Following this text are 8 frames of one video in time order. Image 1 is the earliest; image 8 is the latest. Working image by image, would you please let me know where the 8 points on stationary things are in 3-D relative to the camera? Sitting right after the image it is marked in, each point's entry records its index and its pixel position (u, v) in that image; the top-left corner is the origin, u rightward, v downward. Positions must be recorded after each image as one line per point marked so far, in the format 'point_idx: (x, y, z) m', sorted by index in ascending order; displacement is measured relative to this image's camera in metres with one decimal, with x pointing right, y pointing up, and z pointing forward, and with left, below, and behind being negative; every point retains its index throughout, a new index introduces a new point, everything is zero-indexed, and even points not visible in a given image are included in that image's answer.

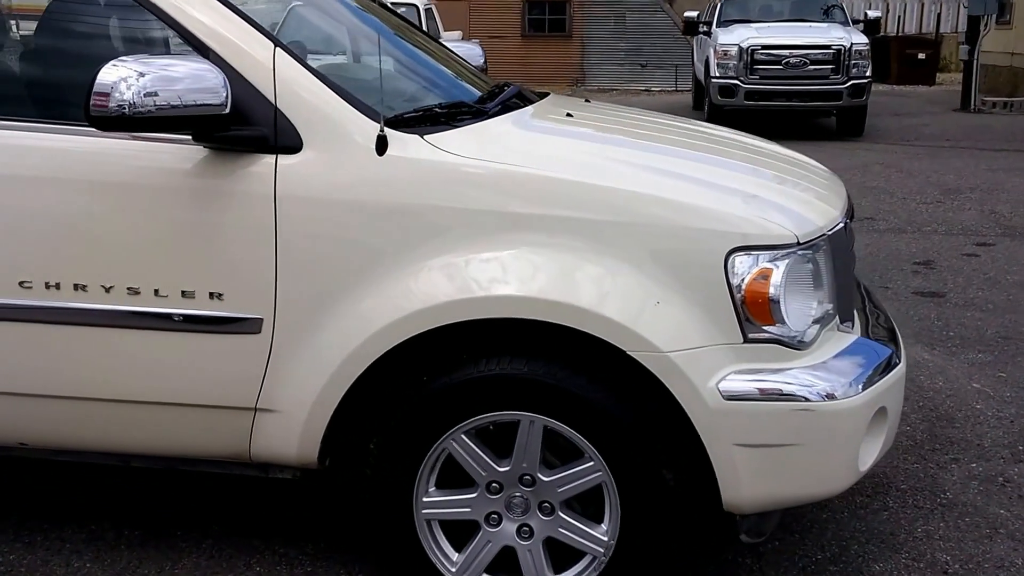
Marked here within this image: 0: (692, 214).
0: (+0.4, +0.2, +2.5) m
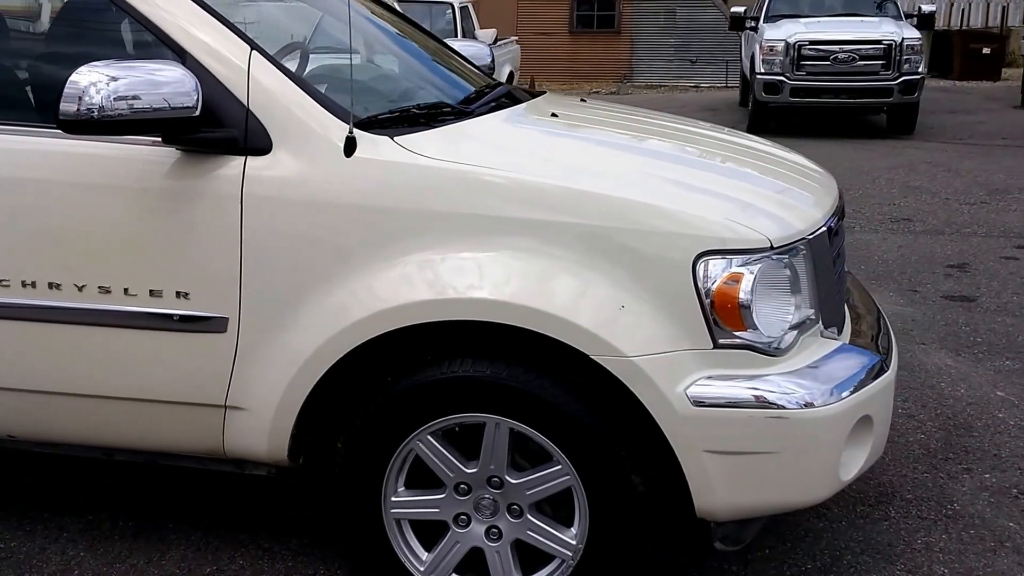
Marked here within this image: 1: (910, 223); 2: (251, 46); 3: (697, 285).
0: (+0.4, +0.2, +2.5) m
1: (+3.3, +0.5, +8.1) m
2: (-0.7, +0.7, +2.6) m
3: (+0.5, 0.0, +2.4) m
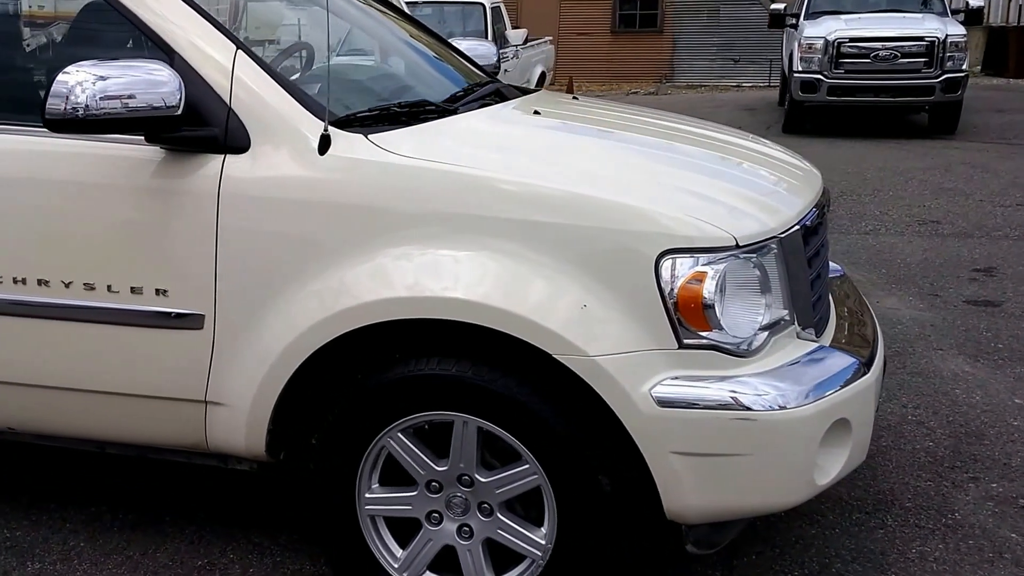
0: (+0.3, +0.2, +2.5) m
1: (+3.5, +0.5, +7.9) m
2: (-0.8, +0.7, +2.7) m
3: (+0.4, 0.0, +2.4) m
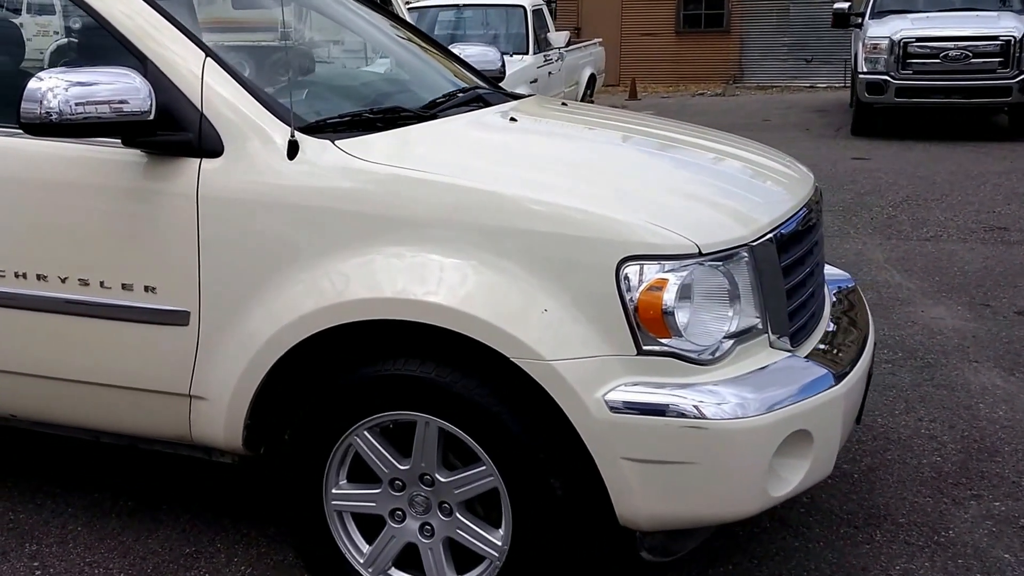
0: (+0.2, +0.2, +2.5) m
1: (+3.8, +0.4, +7.6) m
2: (-0.9, +0.7, +2.8) m
3: (+0.3, 0.0, +2.4) m
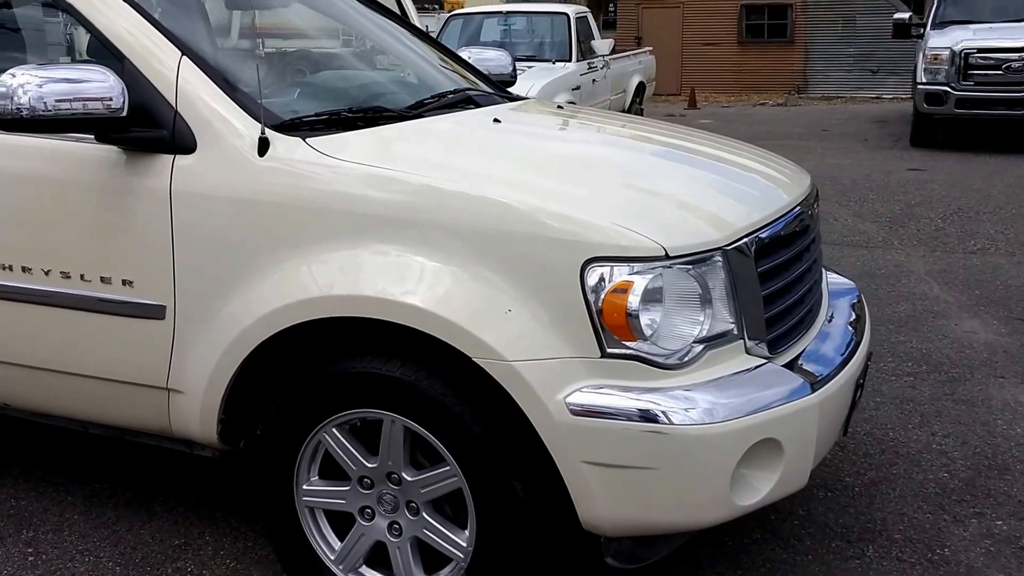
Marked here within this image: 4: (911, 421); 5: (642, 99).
0: (+0.1, +0.2, +2.5) m
1: (+4.0, +0.3, +7.4) m
2: (-0.9, +0.7, +2.8) m
3: (+0.2, 0.0, +2.4) m
4: (+1.6, -0.5, +4.0) m
5: (+1.7, +2.4, +12.6) m
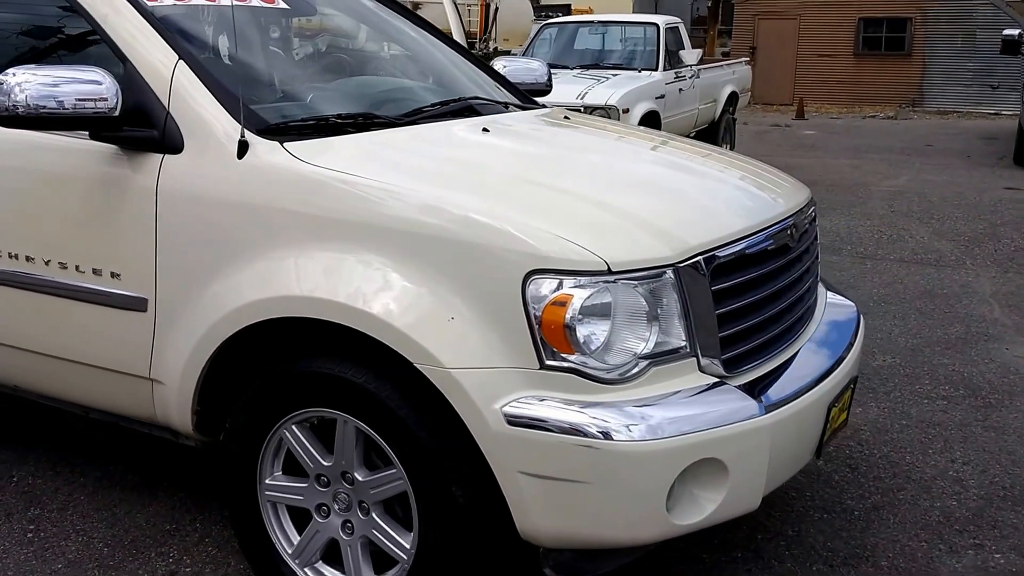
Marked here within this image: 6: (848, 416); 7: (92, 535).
0: (0.0, +0.1, +2.5) m
1: (+4.5, +0.1, +6.9) m
2: (-1.0, +0.7, +2.9) m
3: (0.0, 0.0, +2.4) m
4: (+1.7, -0.6, +3.9) m
5: (+2.8, +2.3, +12.3) m
6: (+1.0, -0.4, +3.0) m
7: (-1.4, -0.8, +3.2) m
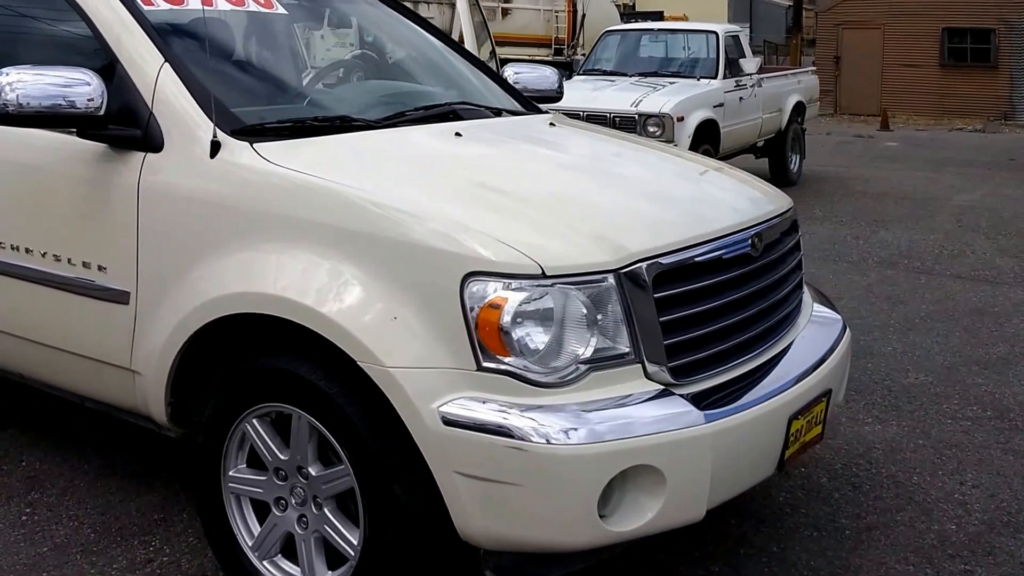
0: (-0.2, +0.1, +2.5) m
1: (+4.7, -0.1, +6.5) m
2: (-1.1, +0.7, +3.0) m
3: (-0.1, 0.0, +2.4) m
4: (+1.6, -0.7, +3.7) m
5: (+3.6, +2.1, +12.1) m
6: (+0.9, -0.4, +2.9) m
7: (-1.5, -0.8, +3.4) m
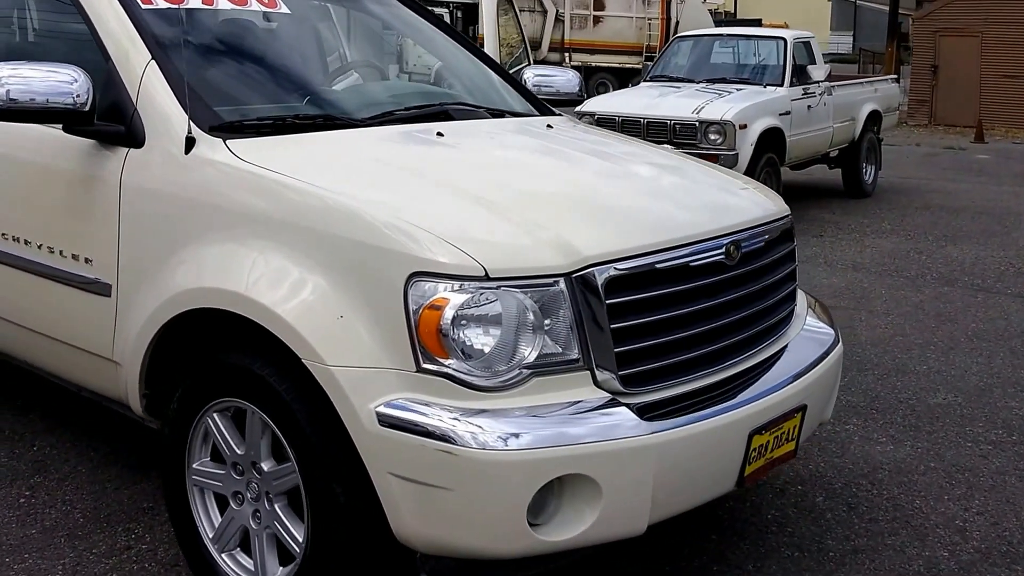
0: (-0.3, +0.1, +2.5) m
1: (+4.9, -0.2, +6.0) m
2: (-1.1, +0.7, +3.1) m
3: (-0.2, 0.0, +2.4) m
4: (+1.6, -0.7, +3.5) m
5: (+4.4, +1.9, +11.7) m
6: (+0.8, -0.5, +2.8) m
7: (-1.5, -0.8, +3.4) m
